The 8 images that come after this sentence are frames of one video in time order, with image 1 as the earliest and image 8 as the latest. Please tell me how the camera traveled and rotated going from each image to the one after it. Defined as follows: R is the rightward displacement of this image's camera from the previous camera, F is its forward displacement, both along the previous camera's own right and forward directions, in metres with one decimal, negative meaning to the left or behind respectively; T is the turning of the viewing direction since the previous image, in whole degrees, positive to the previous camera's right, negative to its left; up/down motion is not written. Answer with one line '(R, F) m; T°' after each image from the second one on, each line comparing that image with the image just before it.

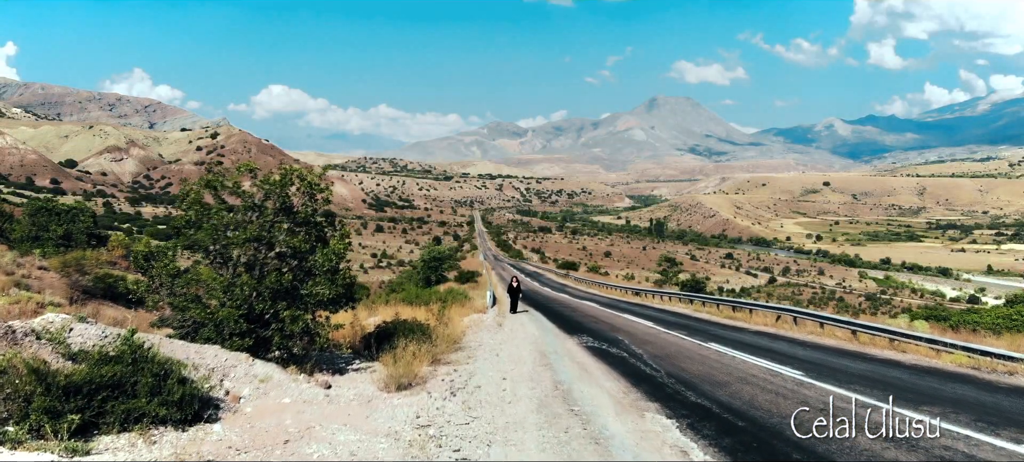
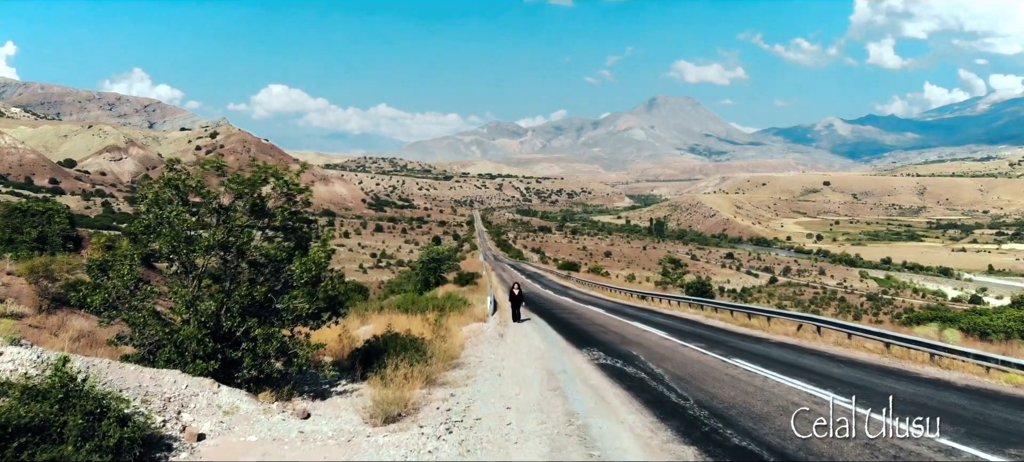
(-0.1, +1.2) m; 0°
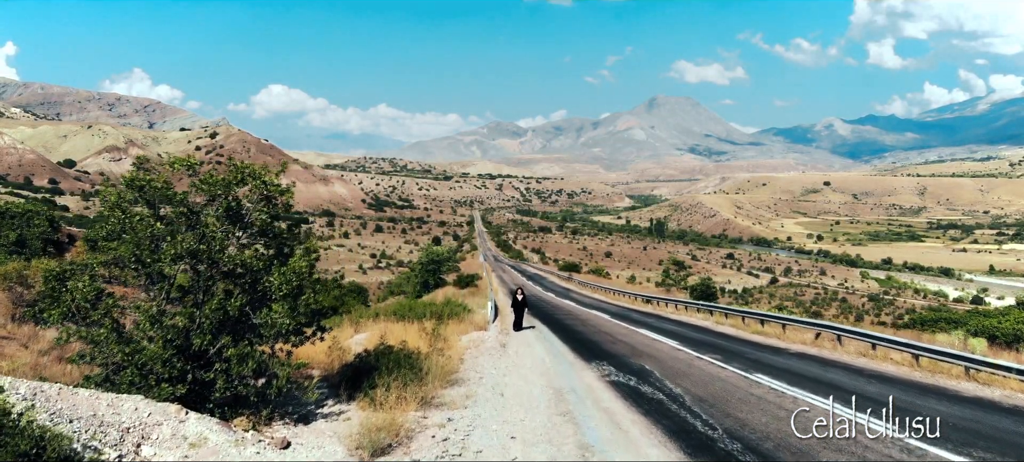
(-0.1, +0.9) m; 0°
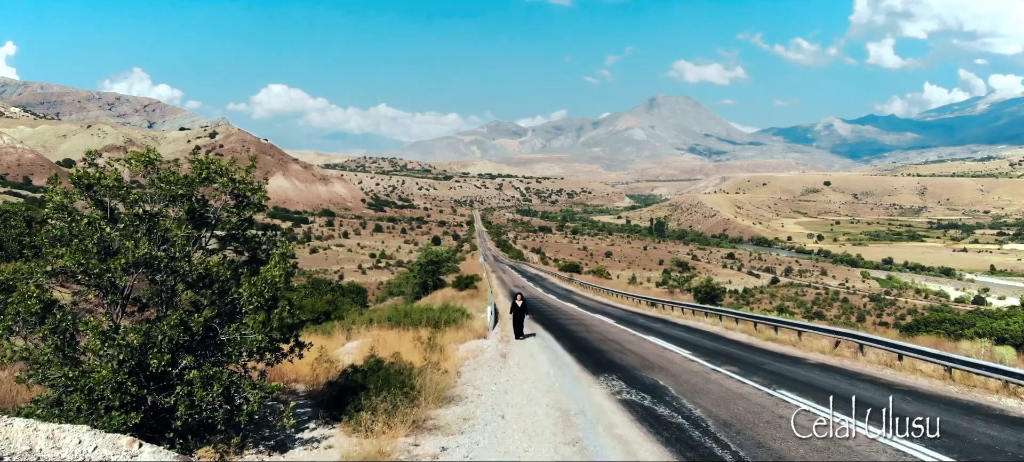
(0.0, +0.9) m; 0°
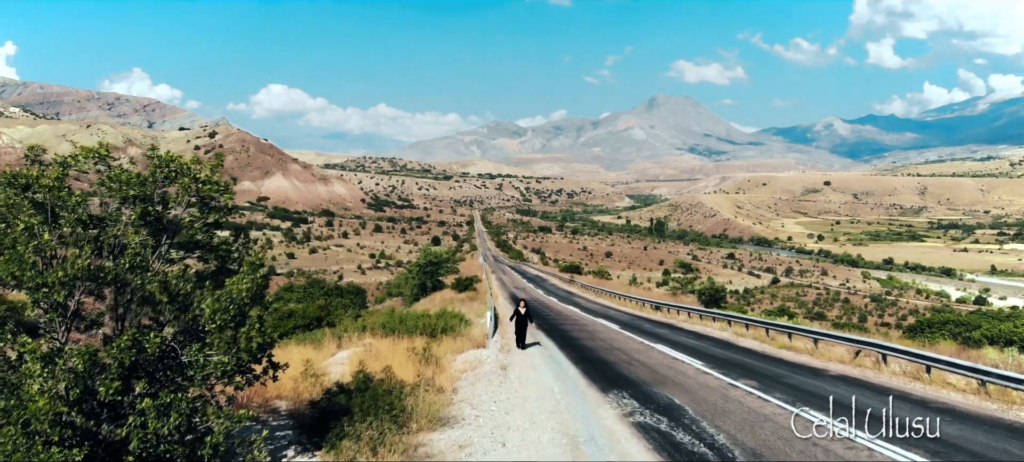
(0.0, +0.9) m; 0°
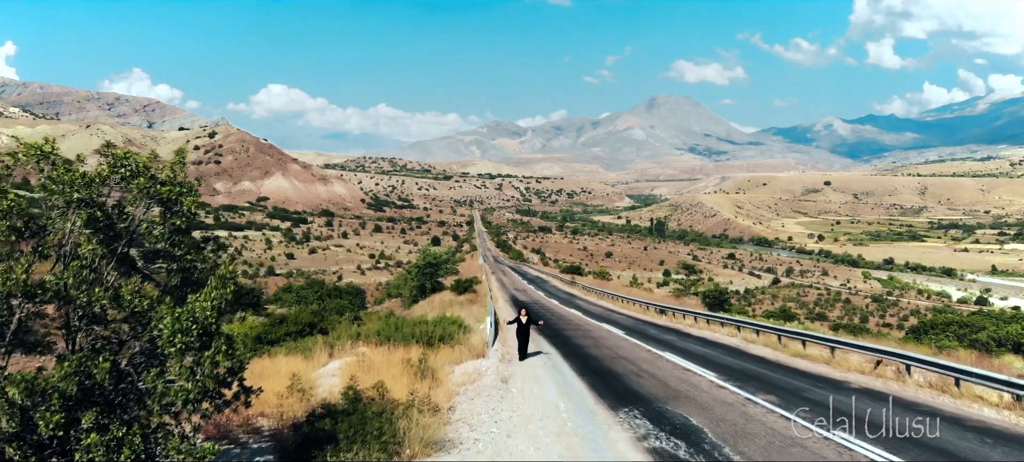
(0.0, +0.7) m; 0°
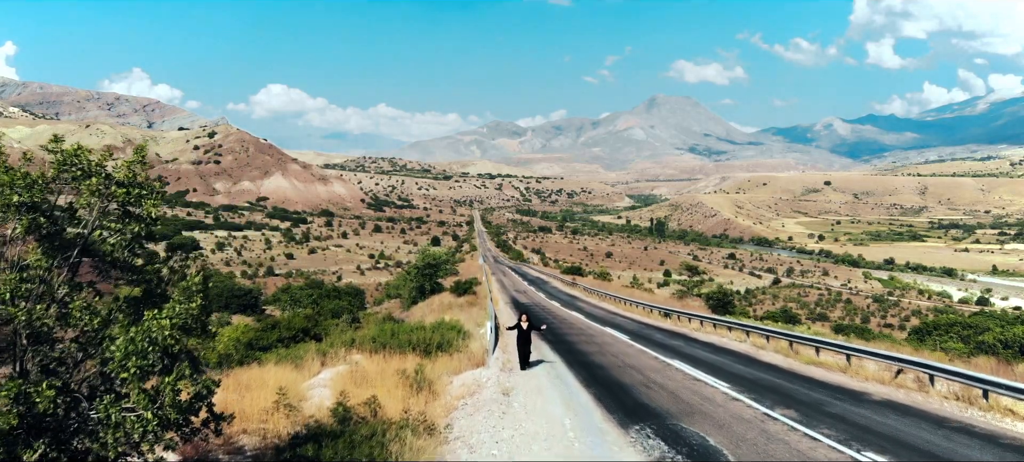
(0.0, +0.7) m; 0°
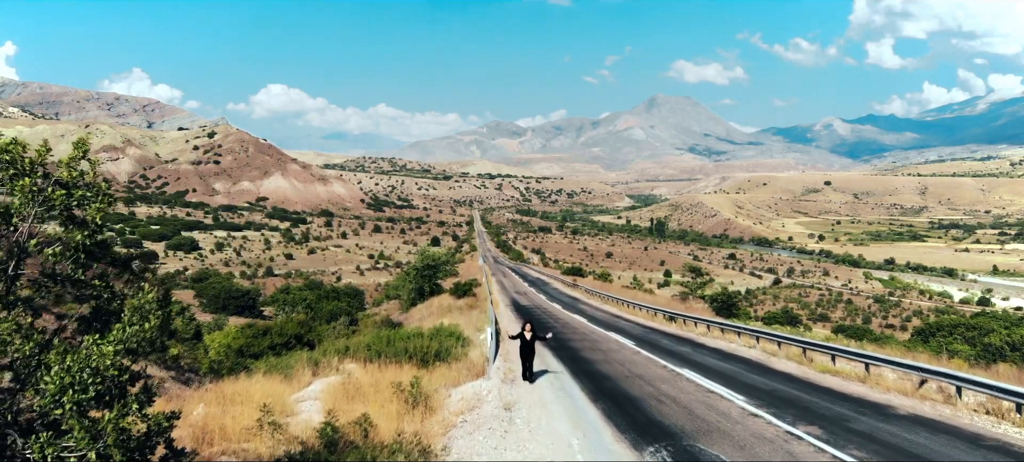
(0.0, +0.7) m; 0°
